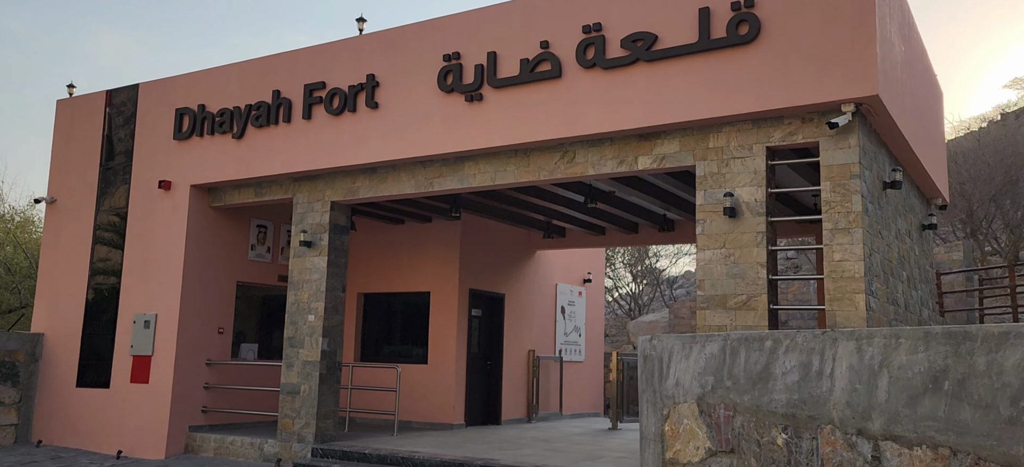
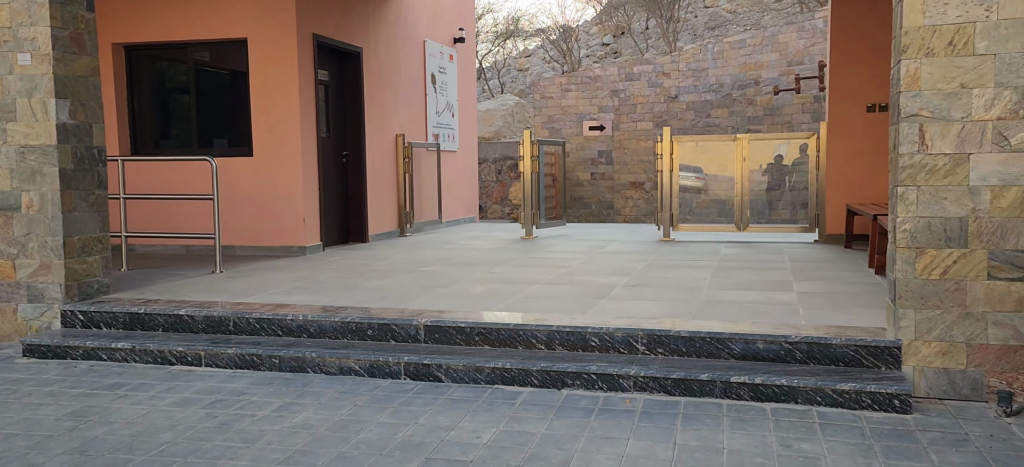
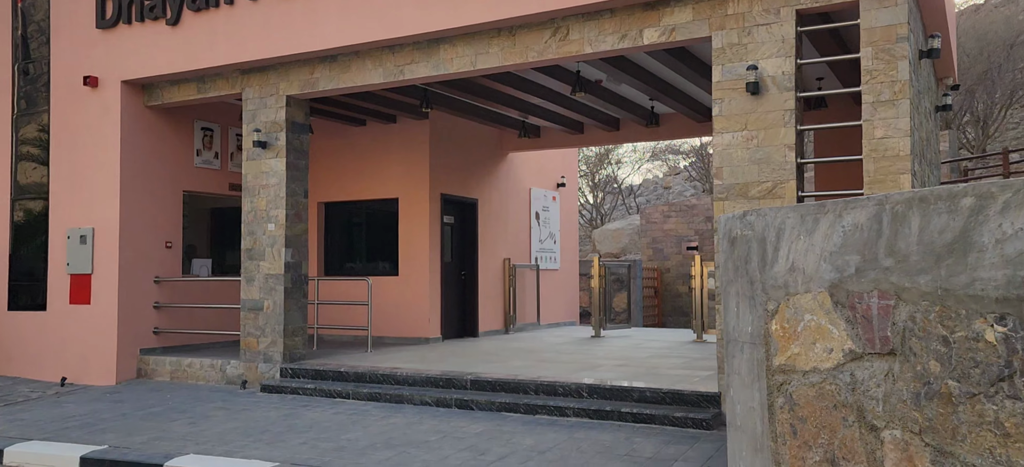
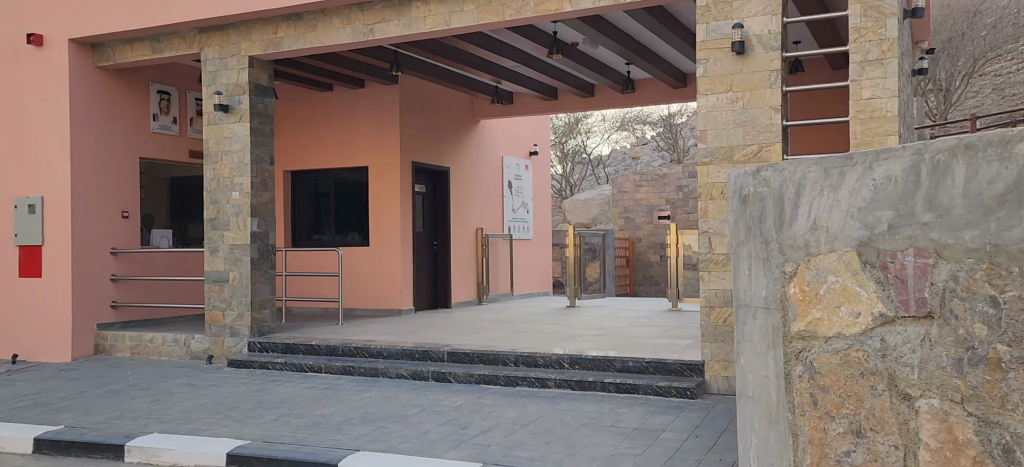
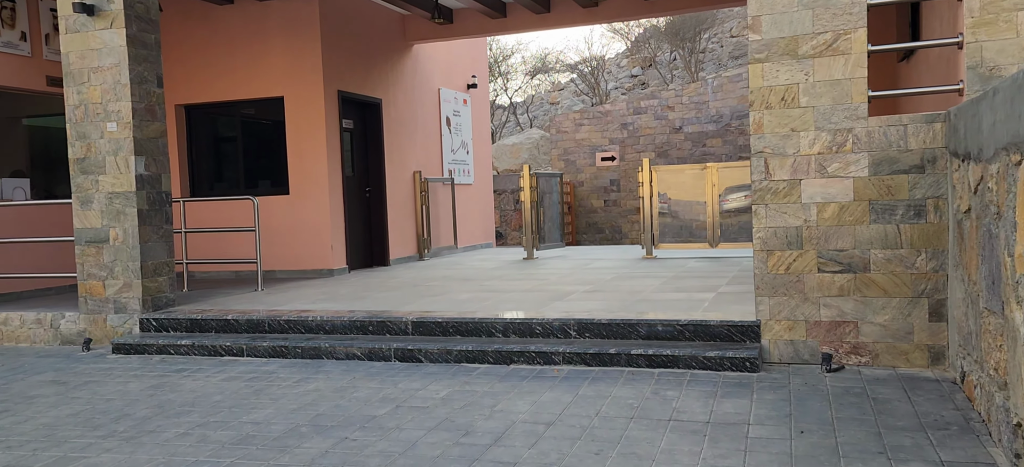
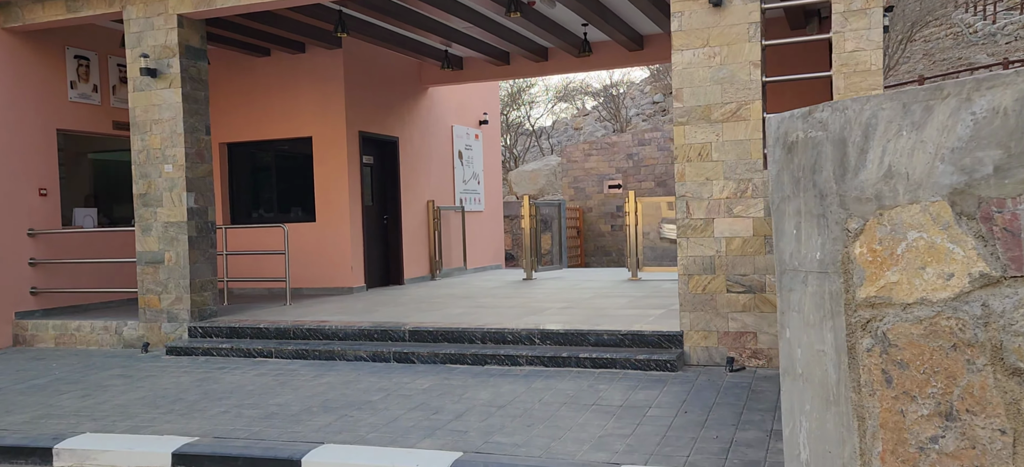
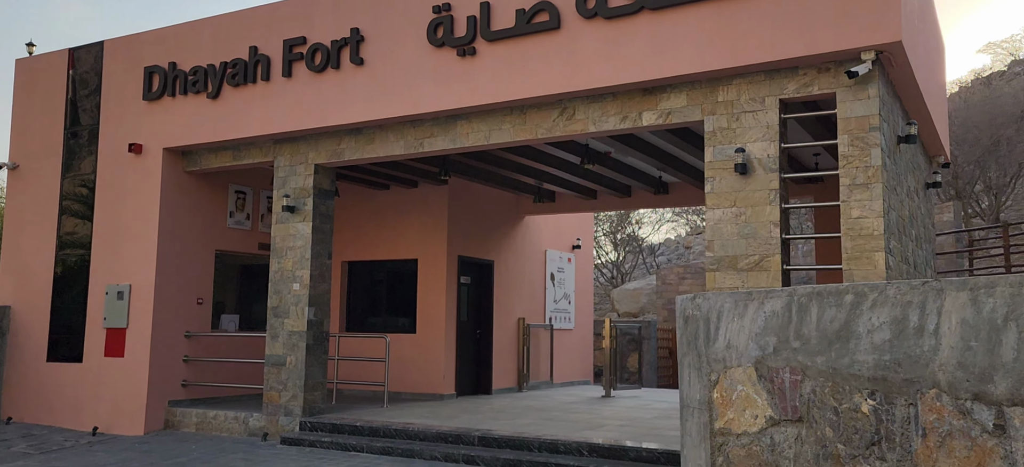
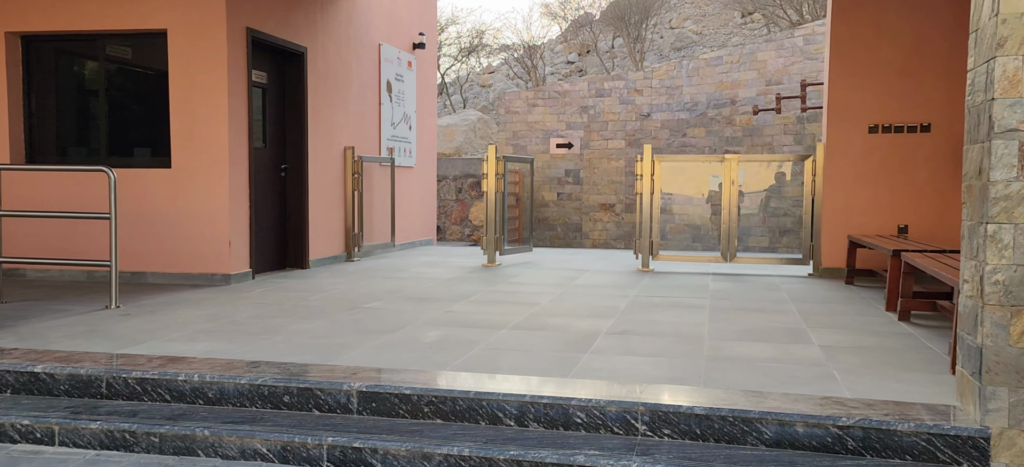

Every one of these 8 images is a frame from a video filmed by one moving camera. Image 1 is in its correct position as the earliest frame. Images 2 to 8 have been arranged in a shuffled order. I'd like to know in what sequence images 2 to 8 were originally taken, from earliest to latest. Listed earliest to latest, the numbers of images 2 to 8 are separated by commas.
7, 3, 4, 6, 5, 2, 8
